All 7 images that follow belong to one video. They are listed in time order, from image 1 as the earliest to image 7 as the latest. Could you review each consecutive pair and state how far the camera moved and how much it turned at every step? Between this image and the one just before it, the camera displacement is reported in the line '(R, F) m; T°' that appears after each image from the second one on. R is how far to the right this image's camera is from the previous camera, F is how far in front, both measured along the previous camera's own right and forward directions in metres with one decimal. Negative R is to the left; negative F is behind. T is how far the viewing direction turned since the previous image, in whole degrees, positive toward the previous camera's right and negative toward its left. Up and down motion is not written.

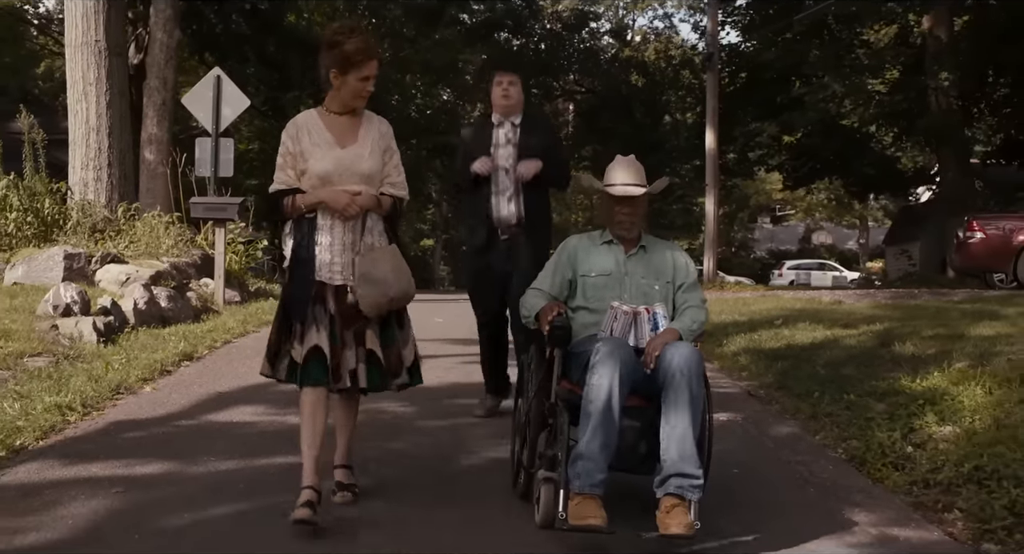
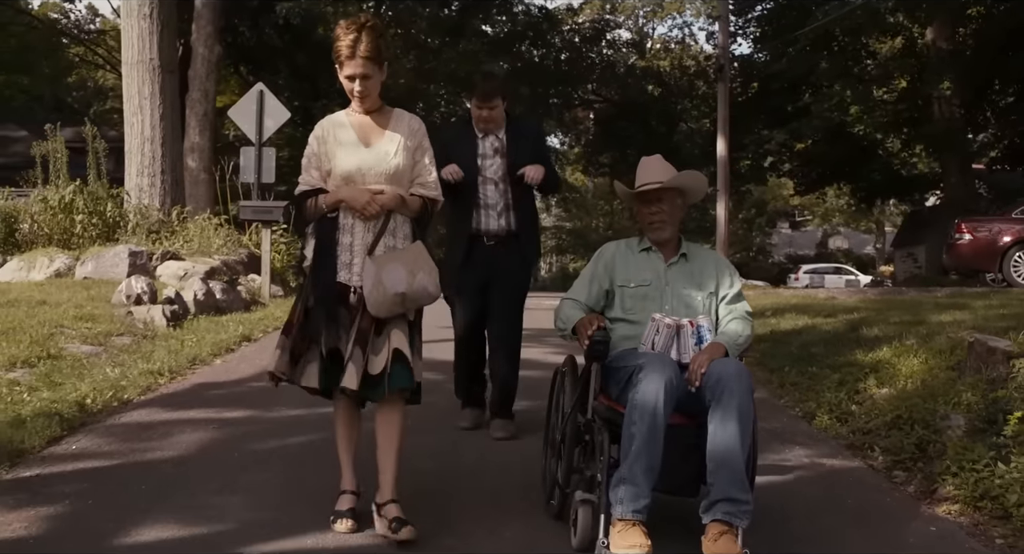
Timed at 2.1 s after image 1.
(+0.1, -1.3) m; -1°
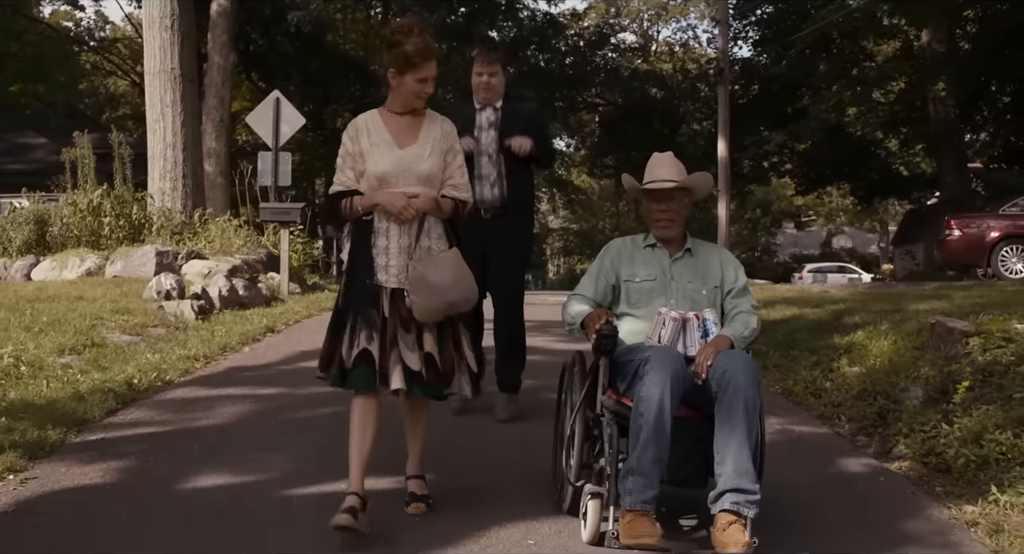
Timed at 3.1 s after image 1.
(0.0, -0.7) m; 0°
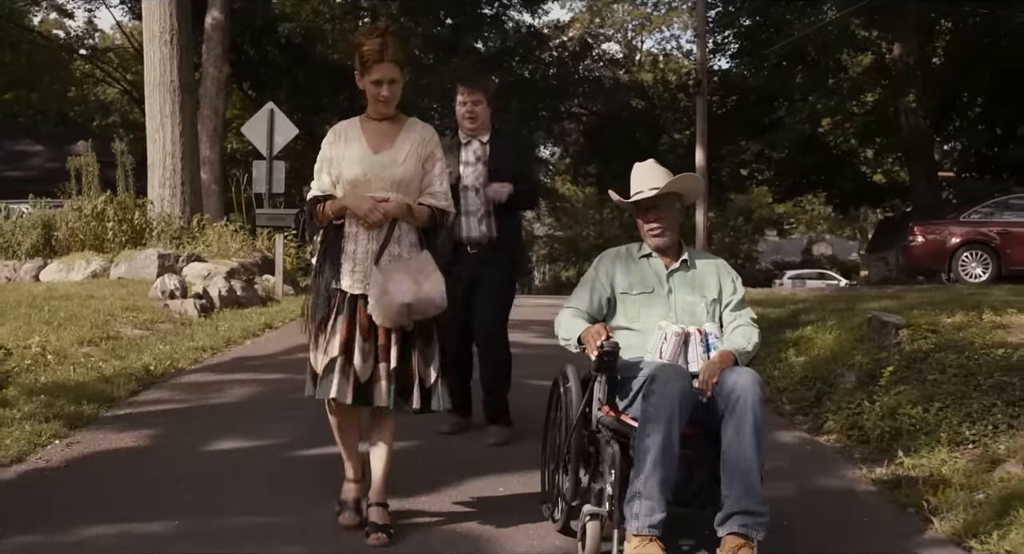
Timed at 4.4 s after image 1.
(+0.1, -0.8) m; +1°
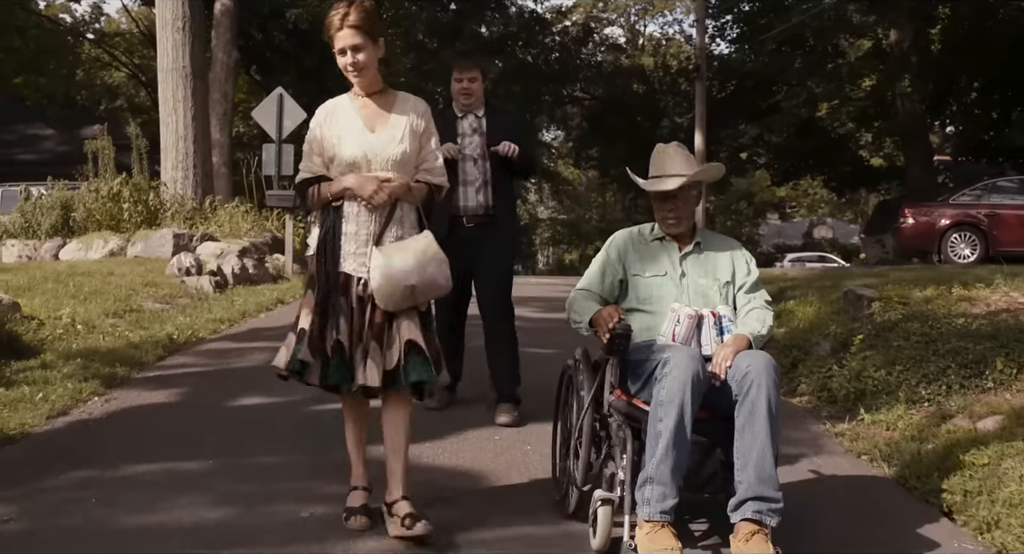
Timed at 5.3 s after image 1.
(0.0, -0.6) m; 0°
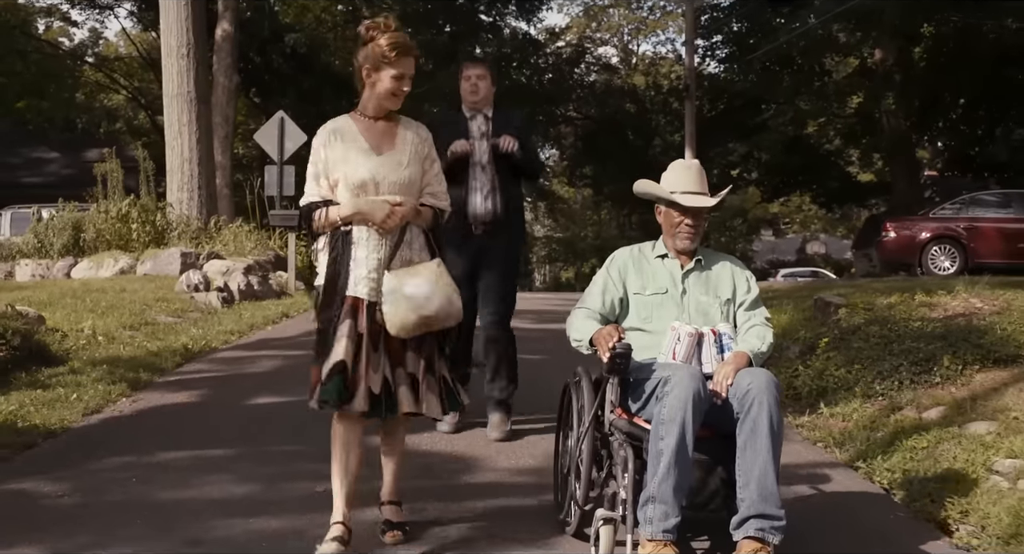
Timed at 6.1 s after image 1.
(0.0, -0.6) m; 0°
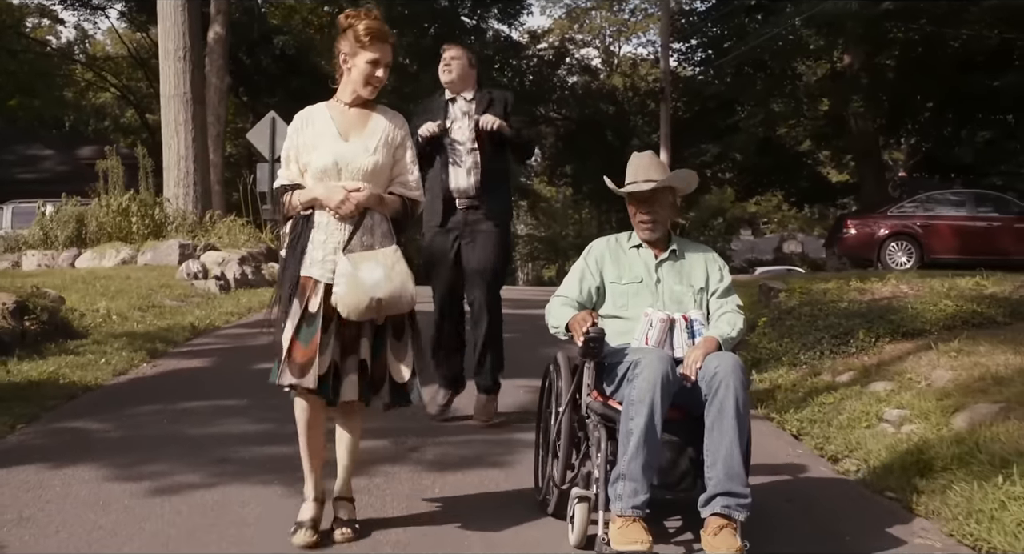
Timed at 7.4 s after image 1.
(+0.1, -1.1) m; +1°
